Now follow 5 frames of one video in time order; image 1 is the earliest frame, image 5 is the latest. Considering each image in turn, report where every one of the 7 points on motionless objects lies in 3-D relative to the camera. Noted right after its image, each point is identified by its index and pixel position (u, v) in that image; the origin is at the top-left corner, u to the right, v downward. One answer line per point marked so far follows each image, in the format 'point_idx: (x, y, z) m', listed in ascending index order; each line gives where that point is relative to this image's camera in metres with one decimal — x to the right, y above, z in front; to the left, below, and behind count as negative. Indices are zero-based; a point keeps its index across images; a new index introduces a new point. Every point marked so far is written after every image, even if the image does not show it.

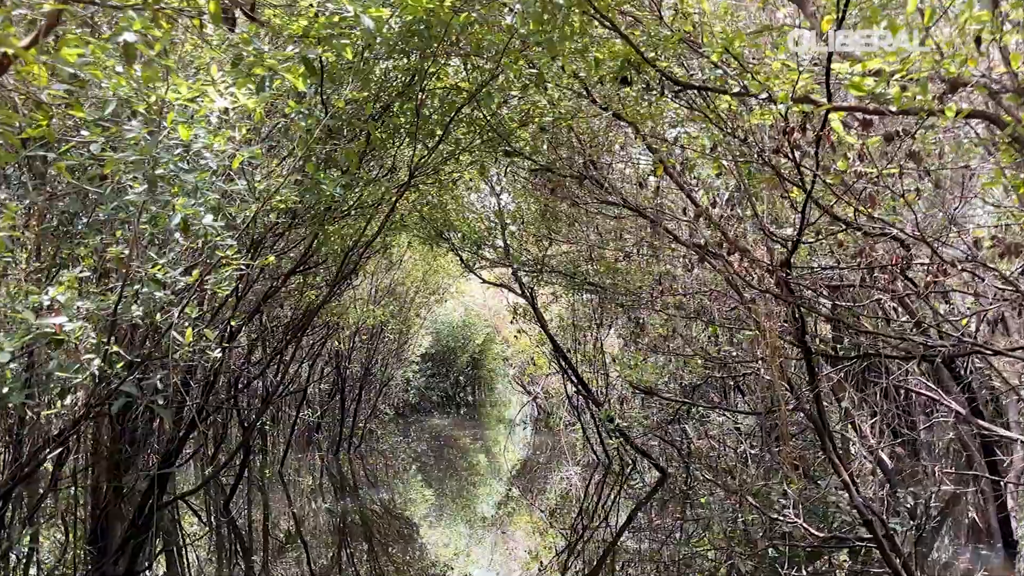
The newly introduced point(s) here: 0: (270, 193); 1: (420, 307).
0: (-1.3, +0.5, +4.4) m
1: (-1.6, -0.4, +14.4) m
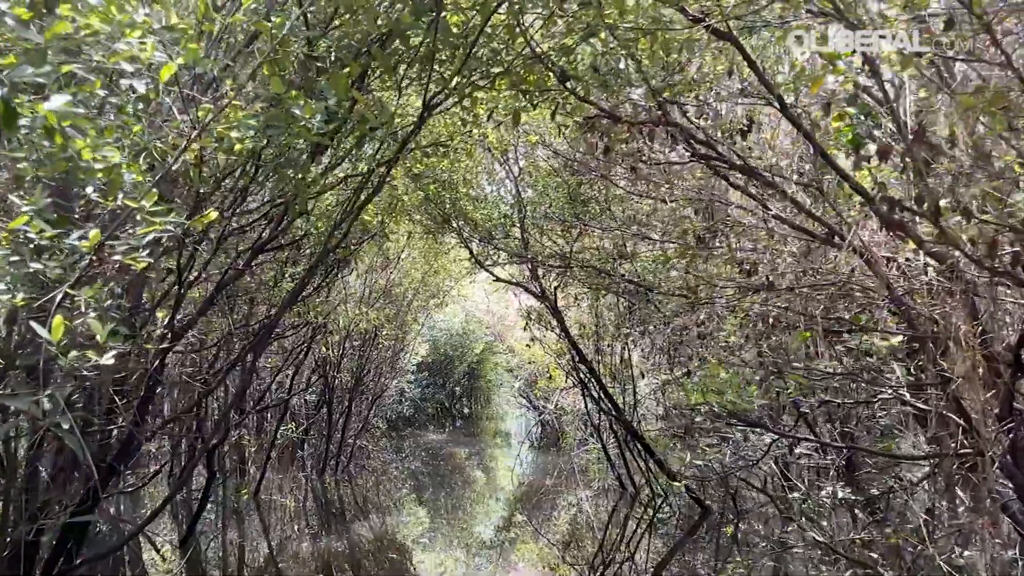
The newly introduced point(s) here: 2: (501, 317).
0: (-1.1, +0.6, +3.1) m
1: (-1.5, -0.4, +13.0) m
2: (-0.2, -0.7, +18.6) m
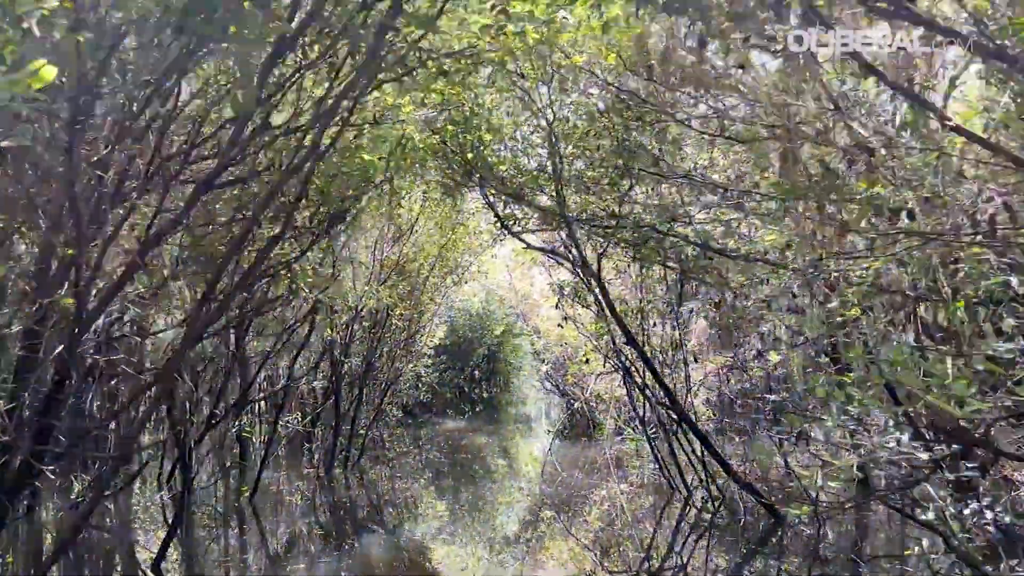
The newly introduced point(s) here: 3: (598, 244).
0: (-0.9, +0.8, +1.8) m
1: (-1.1, -0.1, +11.8) m
2: (+0.3, -0.2, +17.4) m
3: (+0.7, +0.4, +6.7) m
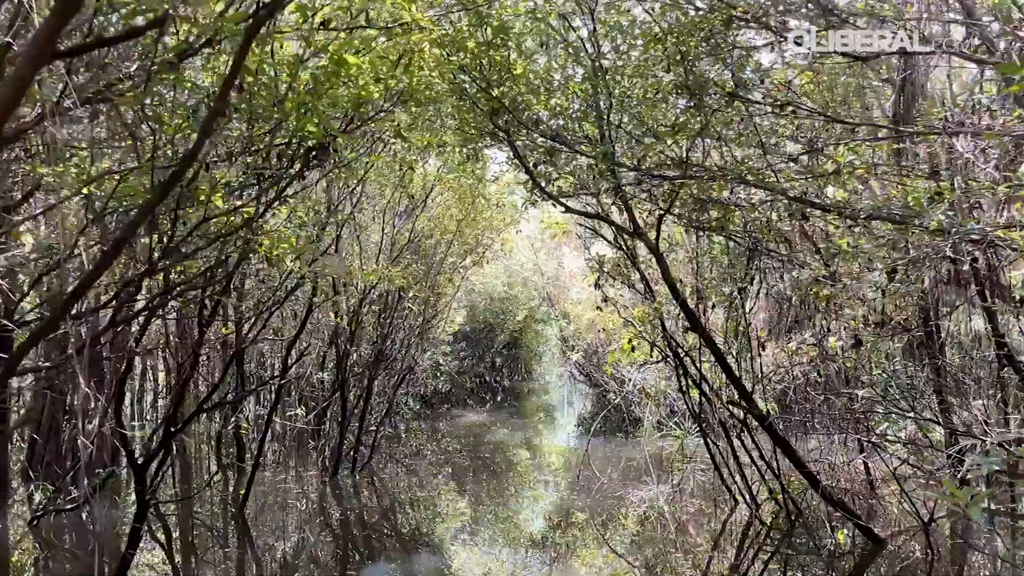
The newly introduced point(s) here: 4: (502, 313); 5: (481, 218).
0: (-0.8, +0.8, +0.7) m
1: (-0.7, +0.2, +10.6) m
2: (+0.7, +0.2, +16.2) m
3: (+0.9, +0.6, +5.5) m
4: (-0.2, -0.6, +17.5) m
5: (-0.4, +0.8, +9.6) m
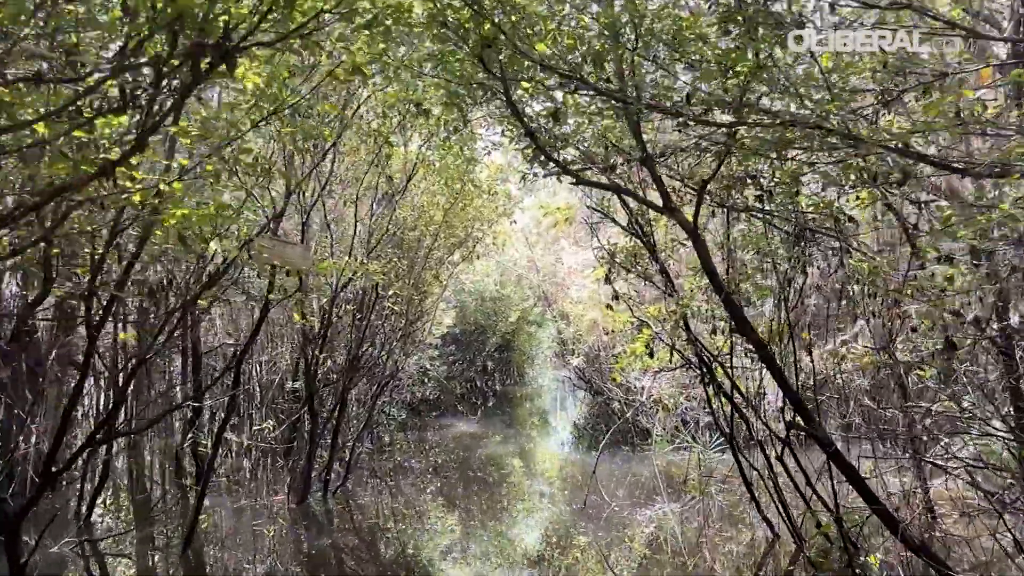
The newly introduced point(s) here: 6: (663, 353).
0: (-0.8, +0.9, -0.4) m
1: (-0.8, +0.2, +9.6) m
2: (+0.6, +0.2, +15.1) m
3: (+0.9, +0.6, +4.4) m
4: (-0.4, -0.6, +16.4) m
5: (-0.4, +0.9, +8.5) m
6: (+1.3, -0.6, +6.6) m
